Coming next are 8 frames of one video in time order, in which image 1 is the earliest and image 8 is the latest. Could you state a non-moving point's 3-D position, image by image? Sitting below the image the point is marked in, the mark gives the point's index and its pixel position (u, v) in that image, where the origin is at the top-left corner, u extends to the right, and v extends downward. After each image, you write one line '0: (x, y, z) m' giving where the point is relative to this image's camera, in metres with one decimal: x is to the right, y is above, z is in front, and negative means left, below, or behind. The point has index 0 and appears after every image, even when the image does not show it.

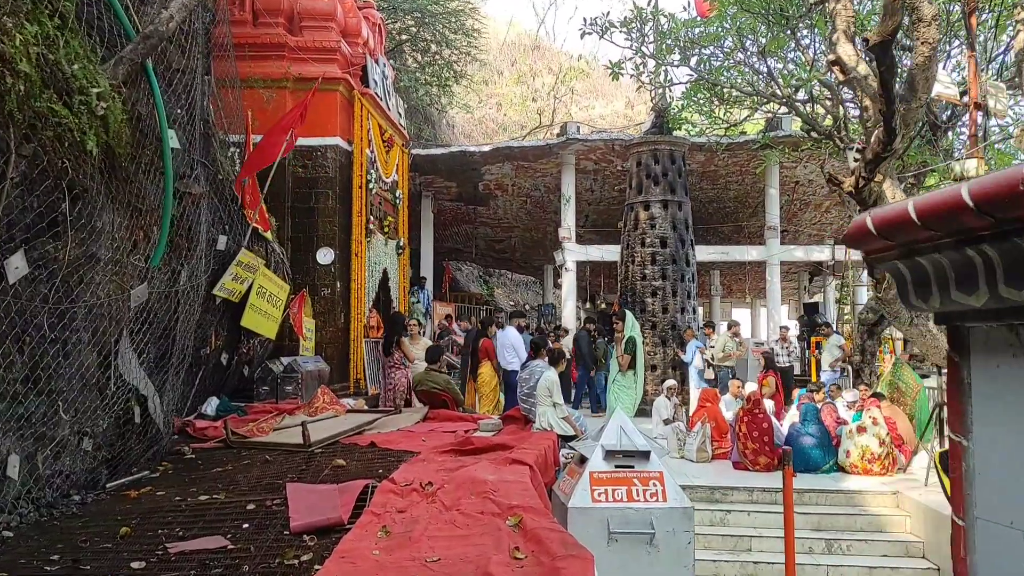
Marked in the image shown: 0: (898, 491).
0: (+2.9, -1.6, +6.7) m
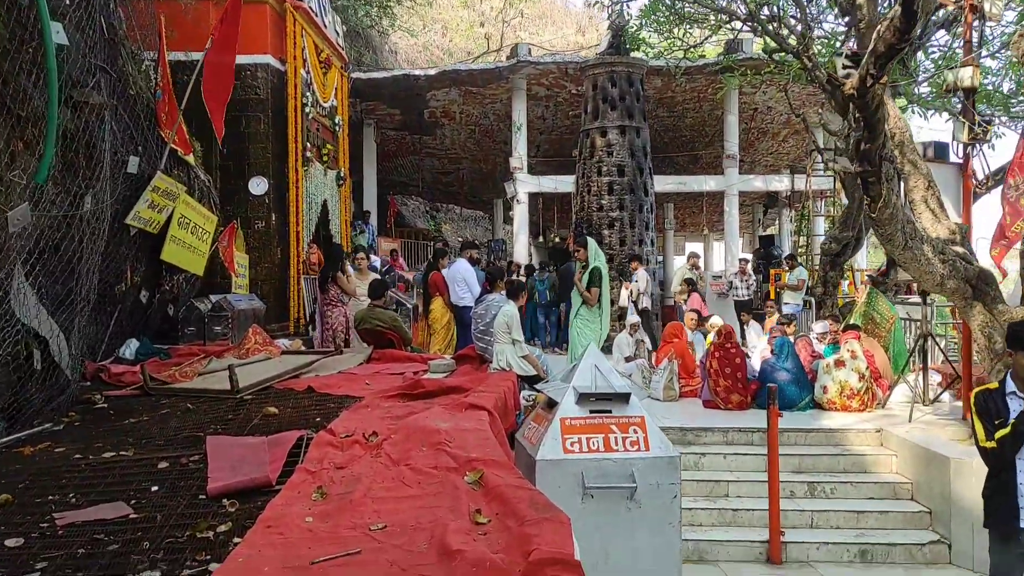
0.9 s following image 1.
0: (+2.6, -1.0, +6.3) m
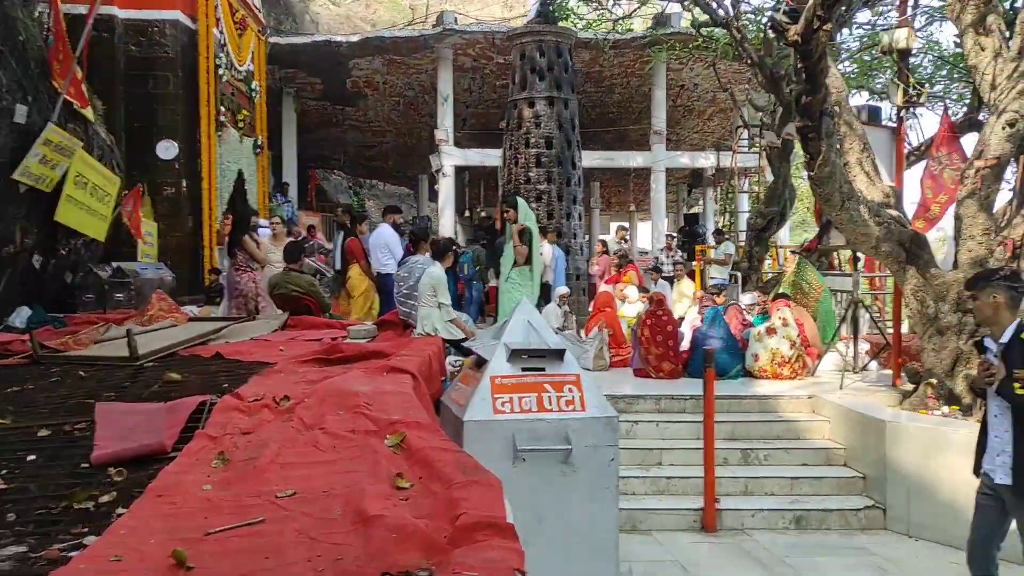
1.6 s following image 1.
0: (+2.1, -0.8, +6.2) m
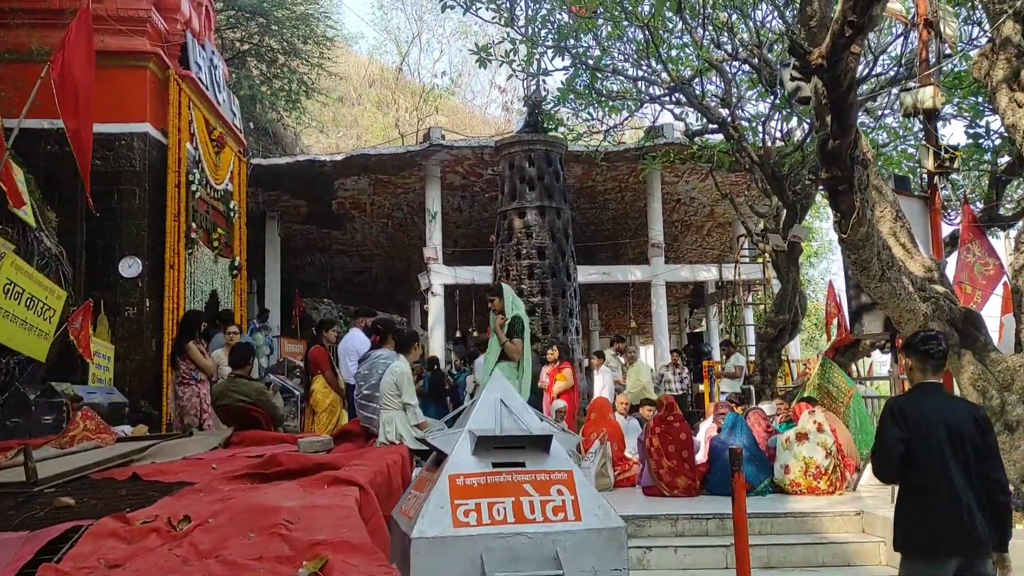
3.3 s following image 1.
0: (+2.0, -1.3, +5.1) m
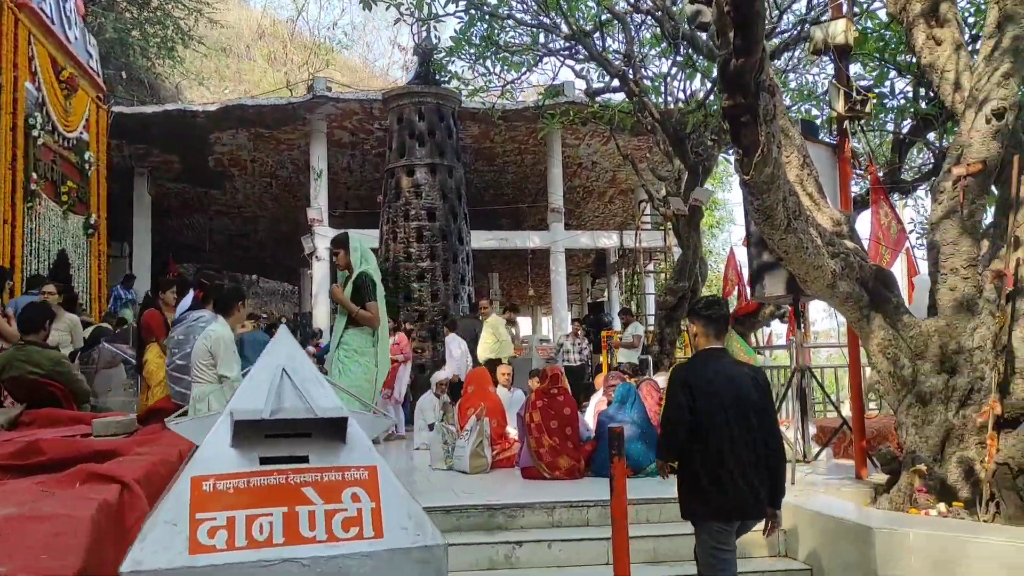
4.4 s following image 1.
0: (+1.3, -1.1, +4.6) m
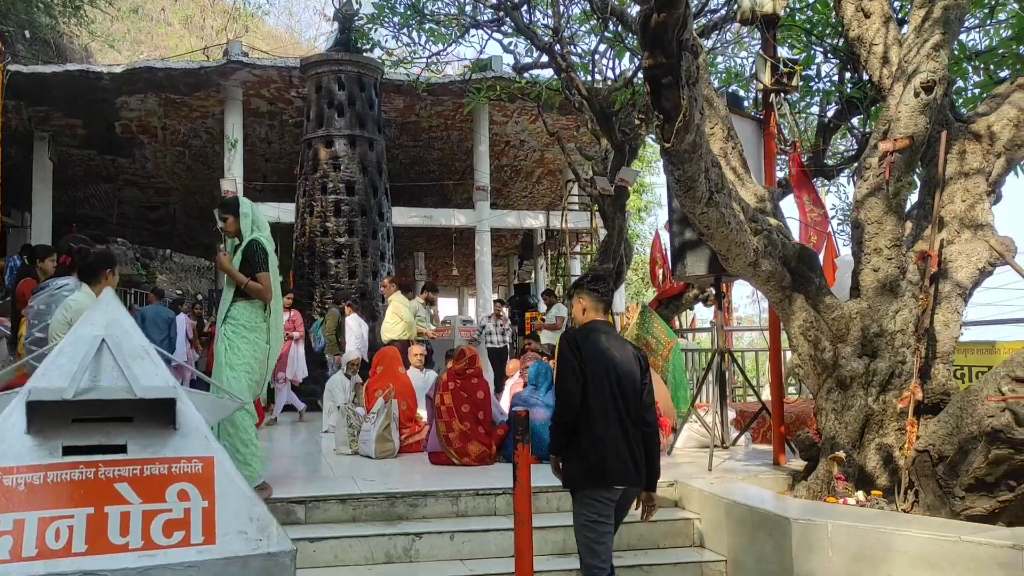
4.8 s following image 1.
0: (+0.8, -1.0, +4.4) m
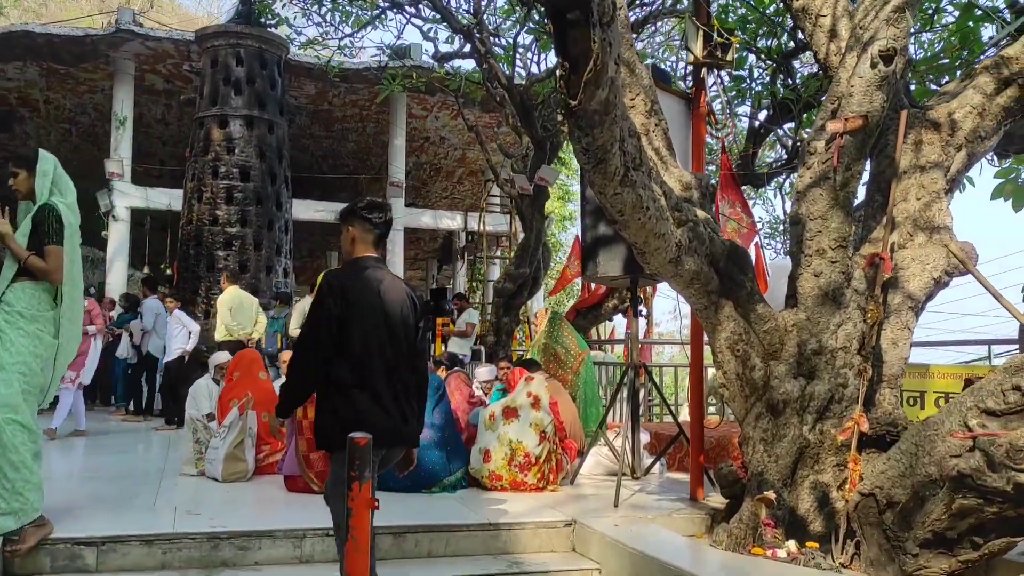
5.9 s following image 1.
0: (+0.3, -1.0, +3.6) m
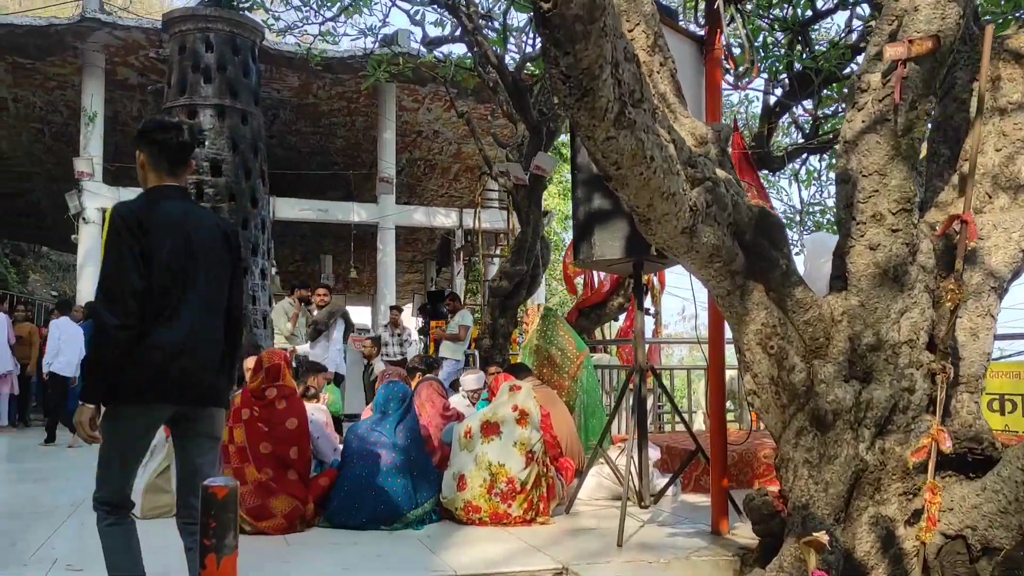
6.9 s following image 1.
0: (+0.2, -0.9, +2.9) m
